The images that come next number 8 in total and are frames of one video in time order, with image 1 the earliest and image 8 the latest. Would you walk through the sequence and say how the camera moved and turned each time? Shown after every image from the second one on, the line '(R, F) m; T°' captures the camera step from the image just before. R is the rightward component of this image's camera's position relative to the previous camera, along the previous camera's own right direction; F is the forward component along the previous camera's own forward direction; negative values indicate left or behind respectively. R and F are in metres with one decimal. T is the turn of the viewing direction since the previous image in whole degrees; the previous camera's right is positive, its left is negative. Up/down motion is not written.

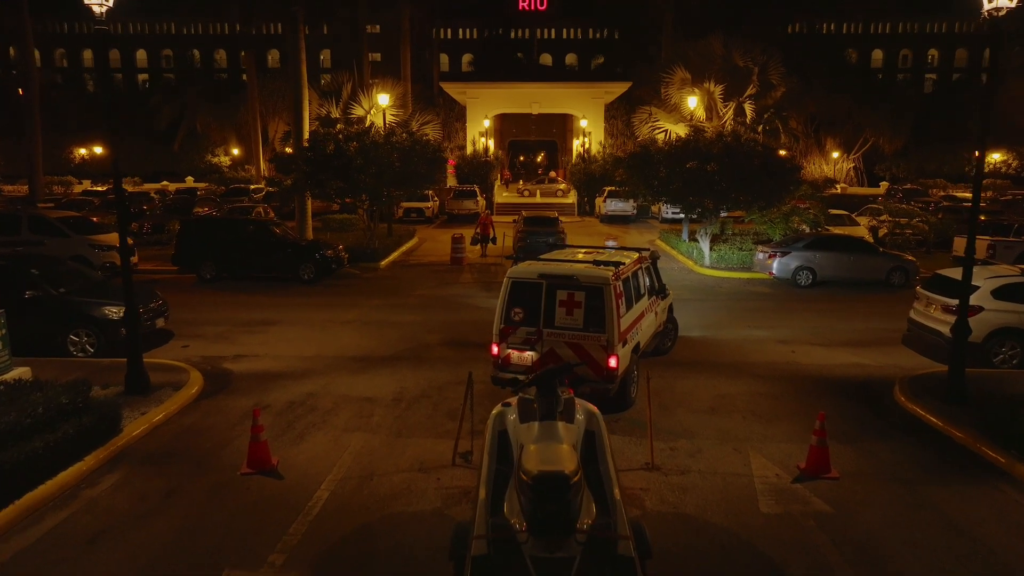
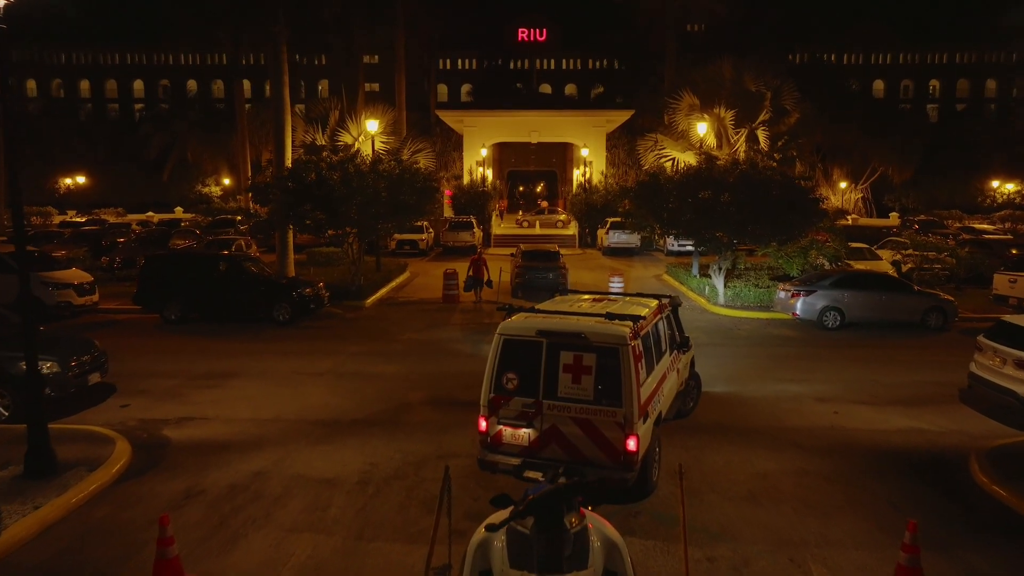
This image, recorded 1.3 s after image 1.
(+0.1, +1.8) m; 0°
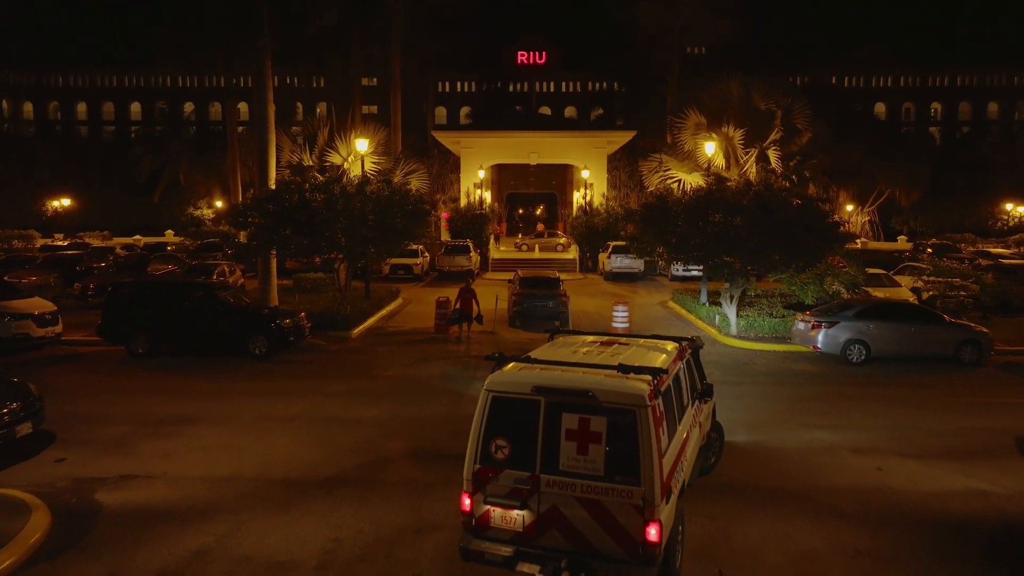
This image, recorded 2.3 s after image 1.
(+0.1, +1.4) m; 0°
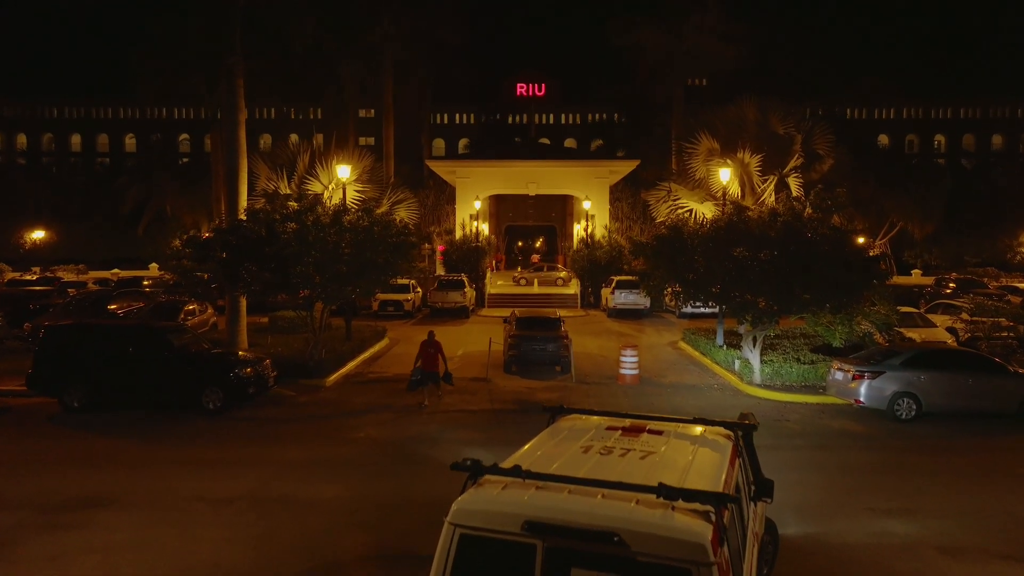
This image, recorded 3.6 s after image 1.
(+0.1, +2.1) m; 0°
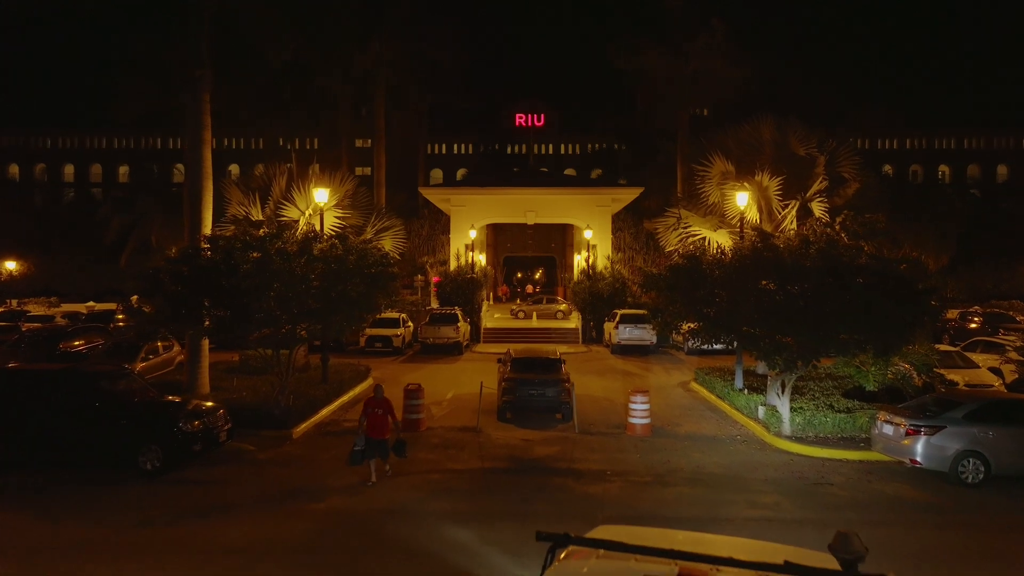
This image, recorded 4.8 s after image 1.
(+0.1, +2.1) m; 0°
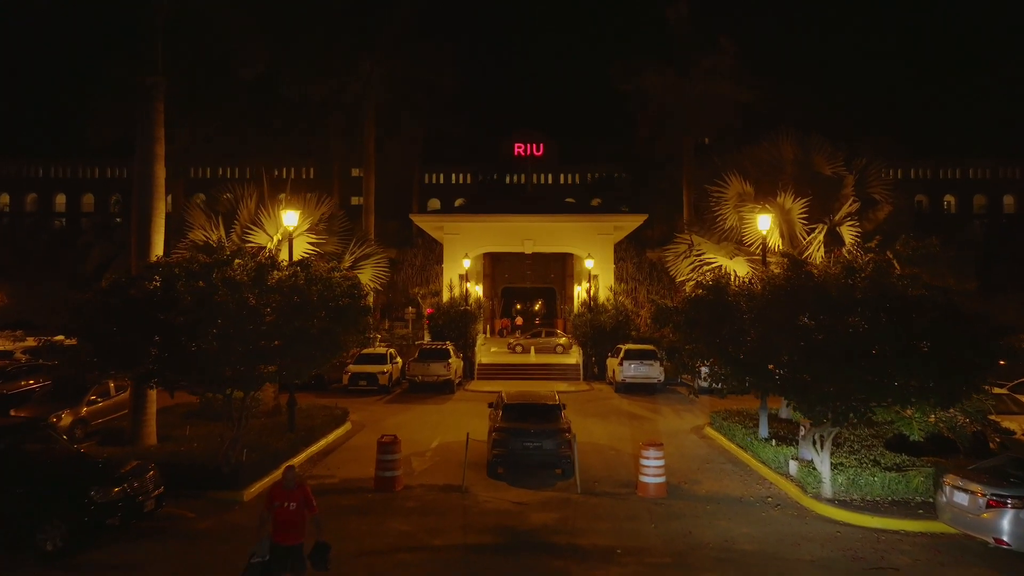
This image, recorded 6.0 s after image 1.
(+0.2, +2.2) m; 0°
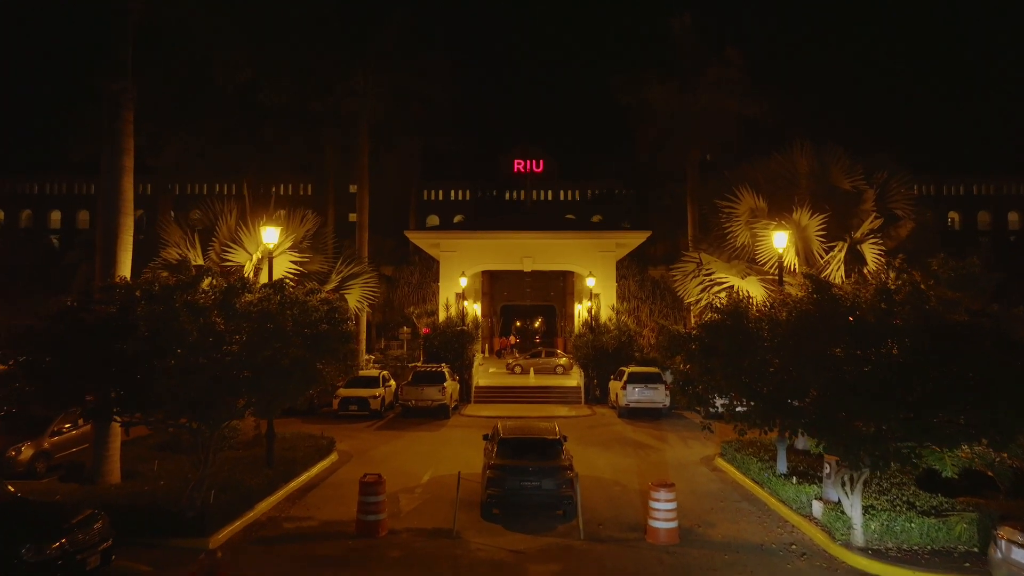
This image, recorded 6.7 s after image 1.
(+0.1, +1.2) m; 0°
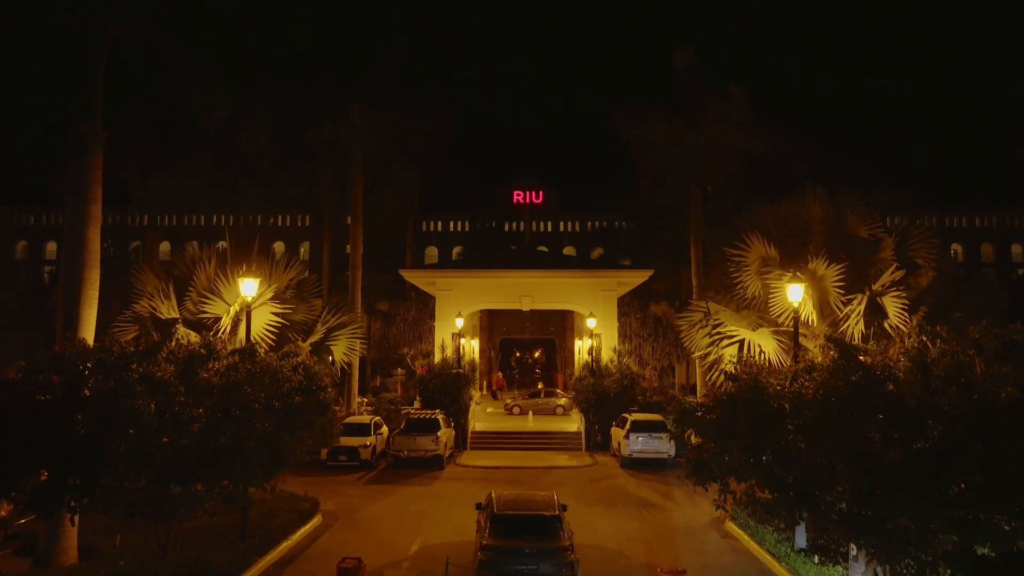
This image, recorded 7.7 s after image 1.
(+0.1, +1.1) m; 0°
